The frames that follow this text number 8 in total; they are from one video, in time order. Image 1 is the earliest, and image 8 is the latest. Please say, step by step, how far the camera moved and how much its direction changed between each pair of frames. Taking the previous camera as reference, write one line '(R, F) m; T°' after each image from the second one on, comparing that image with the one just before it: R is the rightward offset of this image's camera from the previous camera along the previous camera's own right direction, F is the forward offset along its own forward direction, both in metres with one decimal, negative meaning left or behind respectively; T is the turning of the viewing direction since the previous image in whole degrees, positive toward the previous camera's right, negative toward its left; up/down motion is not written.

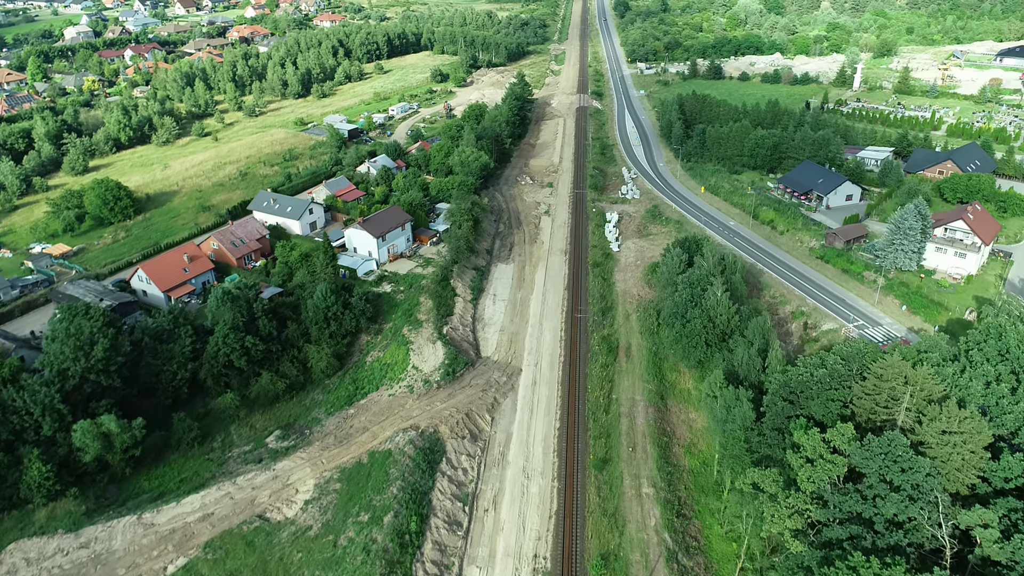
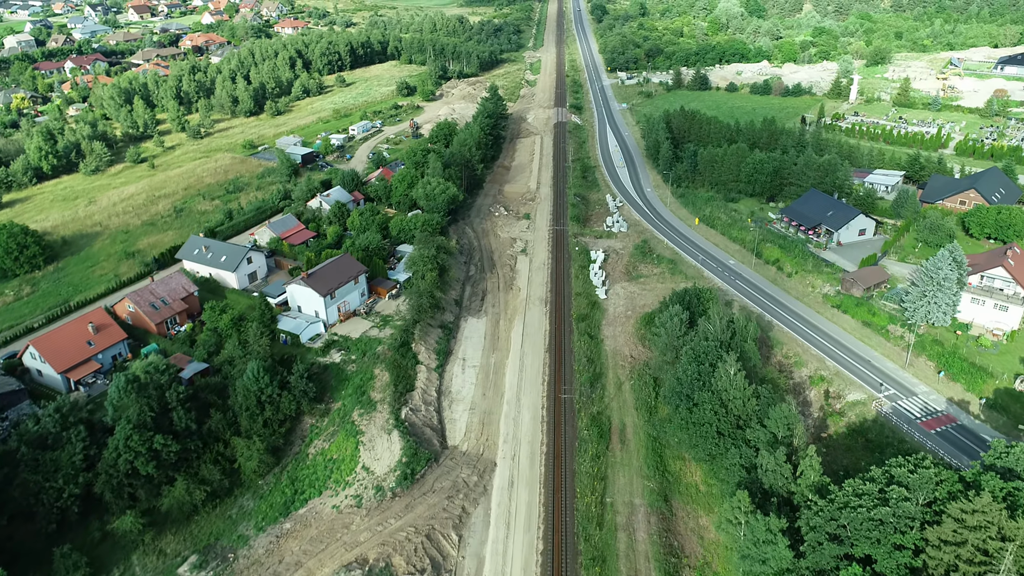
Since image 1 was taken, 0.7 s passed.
(+0.5, +8.3) m; +2°
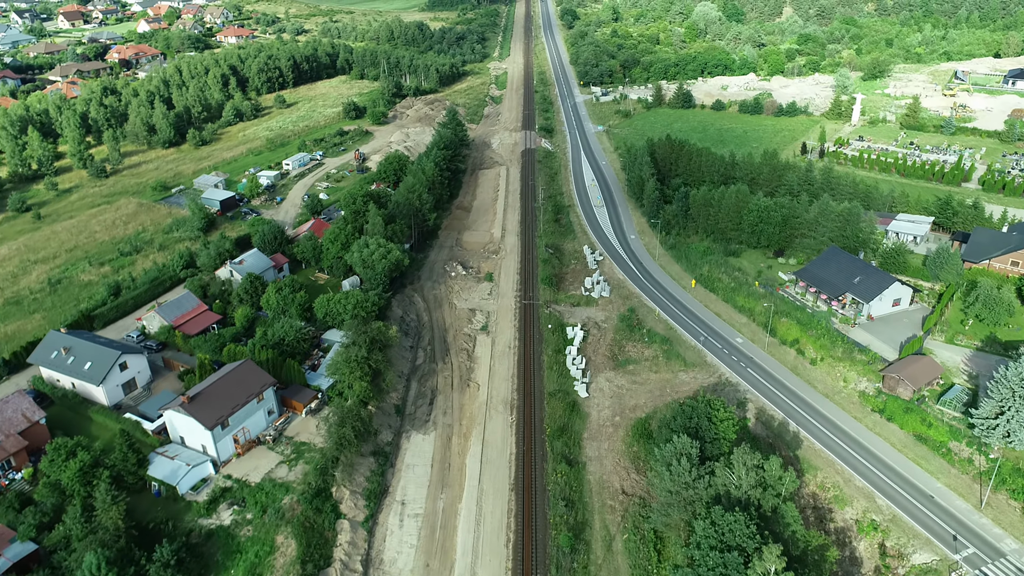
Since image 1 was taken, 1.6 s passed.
(+1.1, +11.9) m; +2°
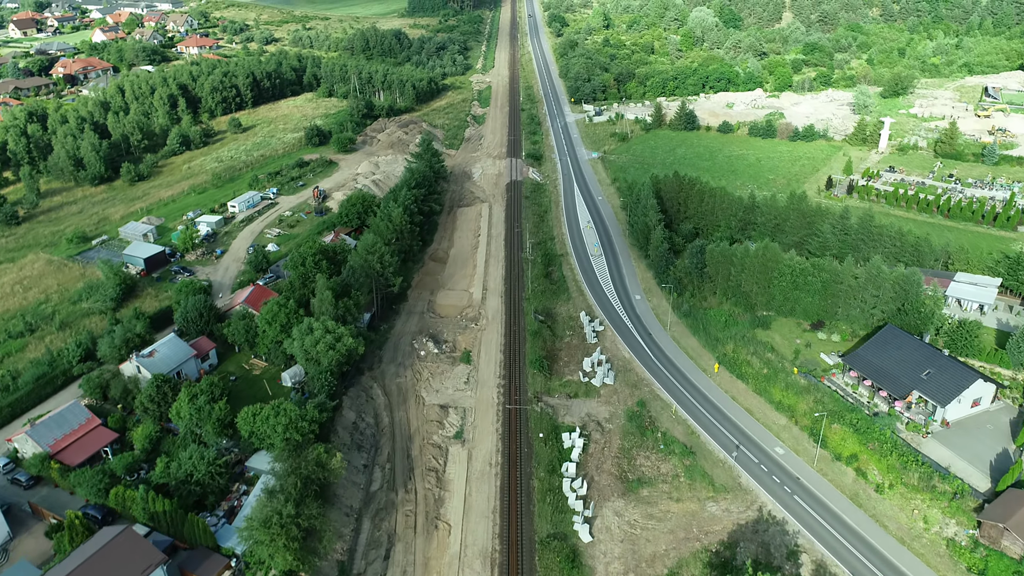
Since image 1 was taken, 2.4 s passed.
(+0.5, +10.5) m; +1°
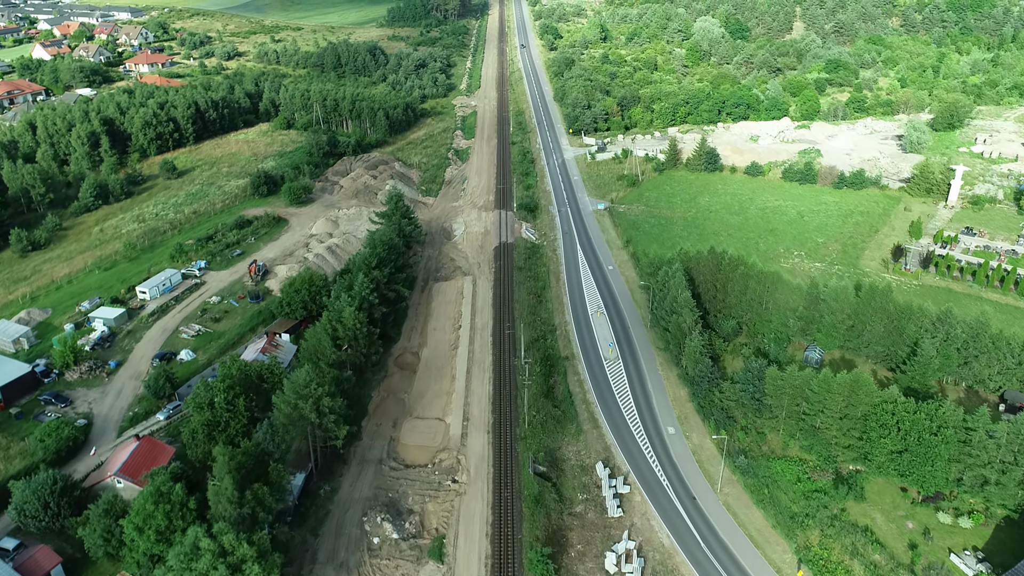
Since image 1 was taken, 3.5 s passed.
(0.0, +14.4) m; +1°
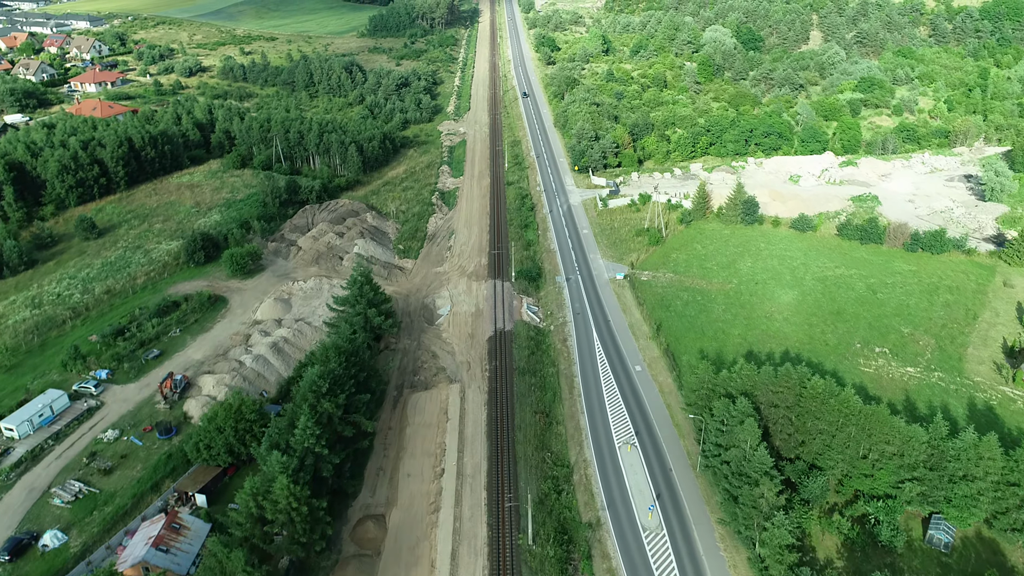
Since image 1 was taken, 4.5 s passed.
(-0.4, +13.5) m; +1°
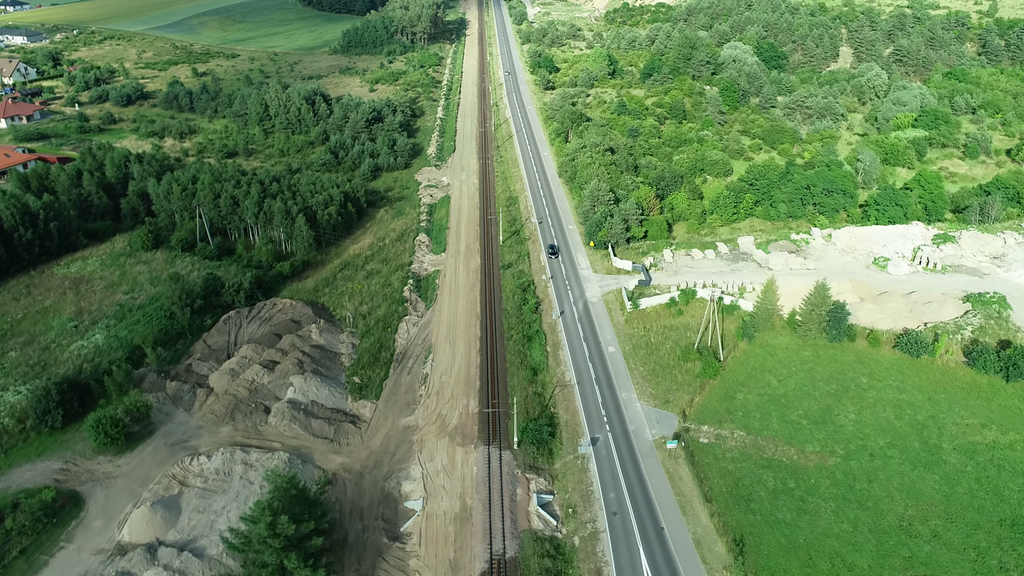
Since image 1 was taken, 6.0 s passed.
(-0.6, +17.5) m; +1°
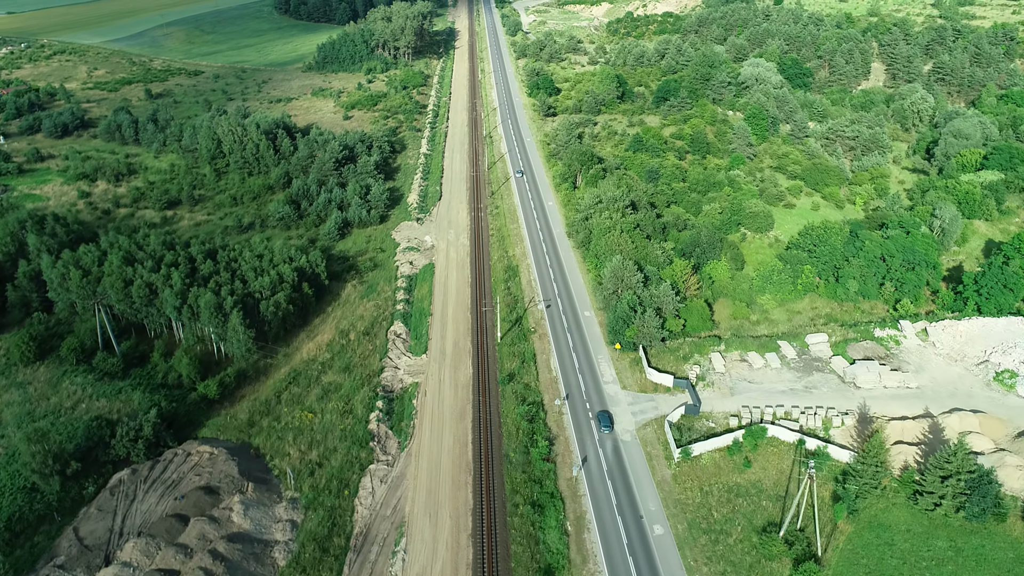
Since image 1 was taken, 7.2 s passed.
(-0.6, +13.9) m; +1°
